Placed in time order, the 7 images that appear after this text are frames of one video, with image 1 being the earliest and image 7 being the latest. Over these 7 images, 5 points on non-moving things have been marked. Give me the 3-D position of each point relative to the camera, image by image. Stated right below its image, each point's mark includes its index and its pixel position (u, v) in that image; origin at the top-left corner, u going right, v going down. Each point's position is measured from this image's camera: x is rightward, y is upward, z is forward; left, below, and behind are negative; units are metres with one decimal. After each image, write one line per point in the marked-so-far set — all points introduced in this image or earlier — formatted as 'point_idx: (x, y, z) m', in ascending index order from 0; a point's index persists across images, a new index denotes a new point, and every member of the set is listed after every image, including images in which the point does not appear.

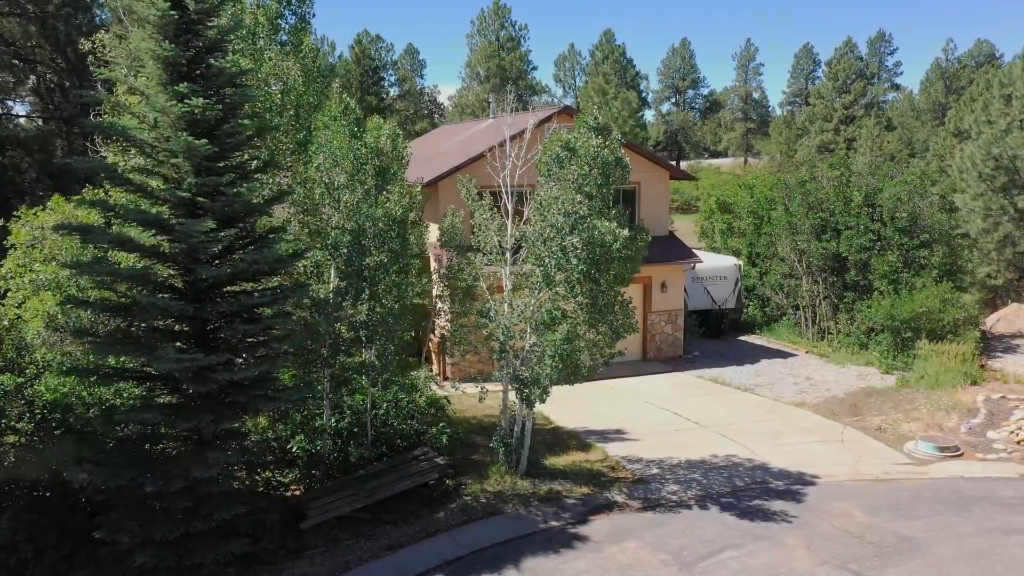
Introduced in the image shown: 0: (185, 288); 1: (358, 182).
0: (-3.5, 0.0, +7.6) m
1: (-2.1, +1.3, +9.0) m
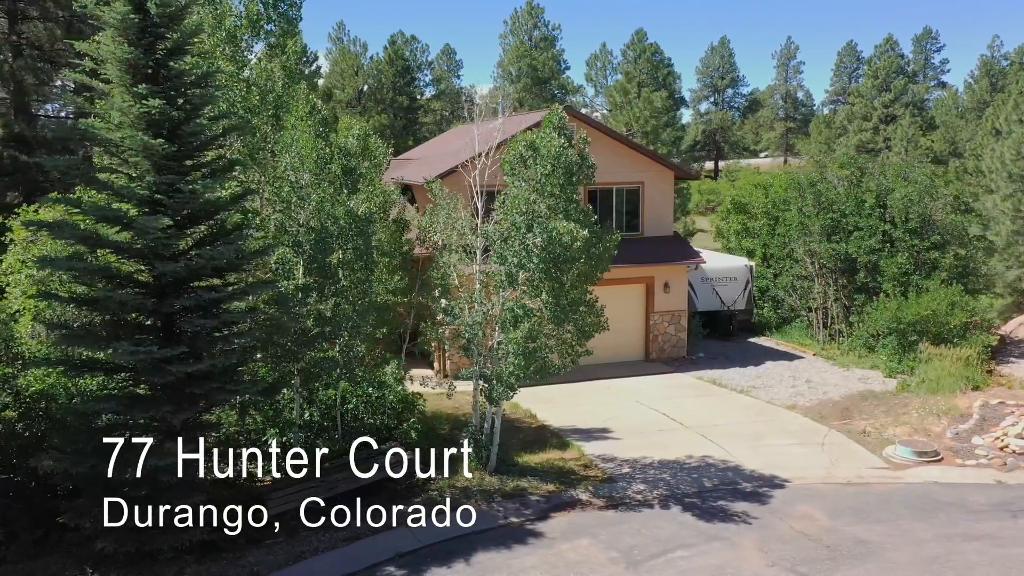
0: (-4.0, +0.1, +7.9) m
1: (-2.5, +1.3, +9.1) m
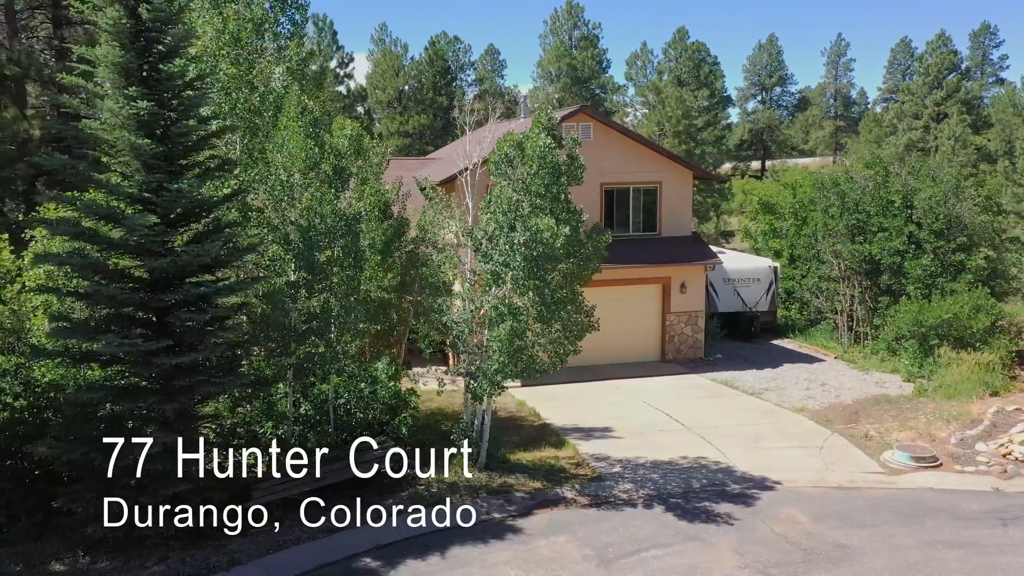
0: (-4.2, +0.1, +8.2) m
1: (-2.7, +1.4, +9.4) m
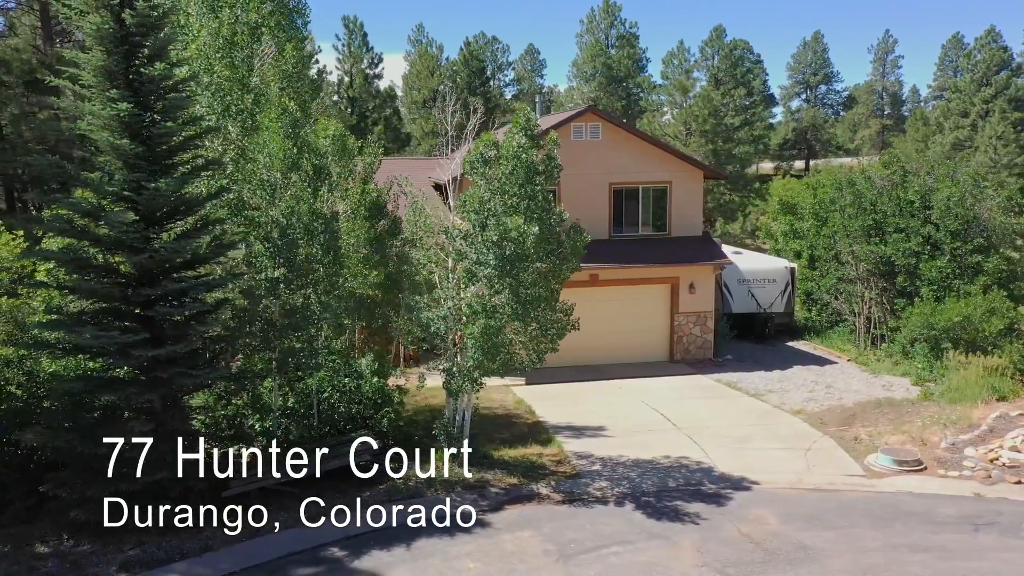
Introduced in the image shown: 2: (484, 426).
0: (-4.6, +0.2, +8.5) m
1: (-3.0, +1.4, +9.6) m
2: (-0.5, -2.5, +13.3) m
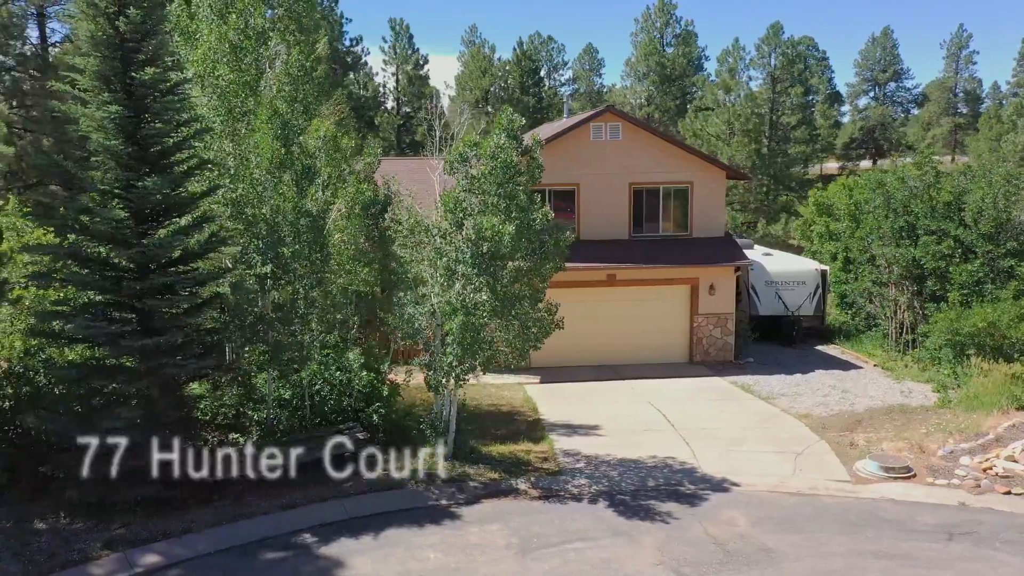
0: (-4.9, +0.3, +9.0) m
1: (-3.2, +1.5, +10.0) m
2: (-0.5, -2.5, +13.5) m
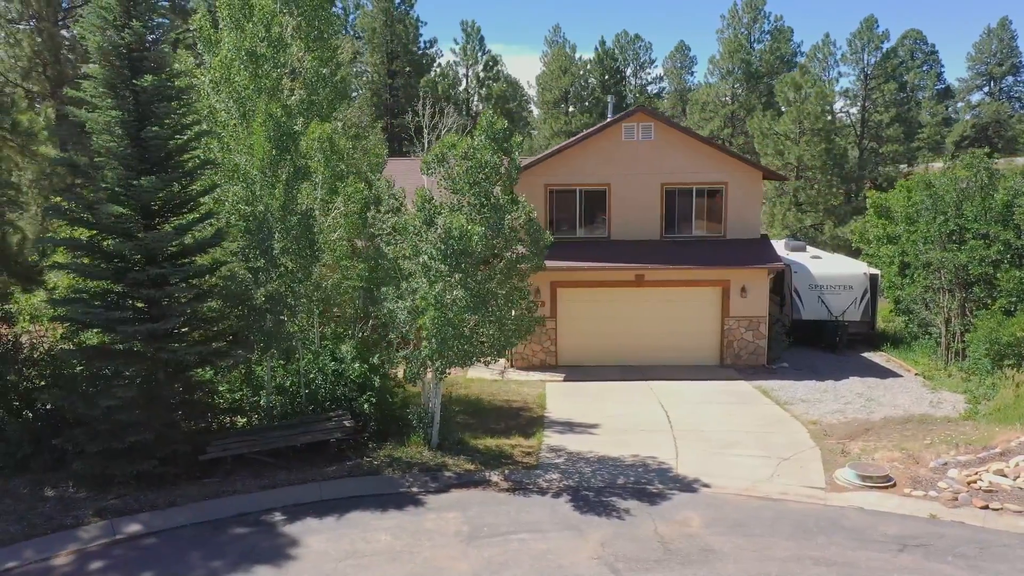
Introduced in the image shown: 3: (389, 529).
0: (-5.2, +0.4, +9.8) m
1: (-3.4, +1.6, +10.6) m
2: (-0.5, -2.4, +13.8) m
3: (-1.4, -2.8, +8.3) m
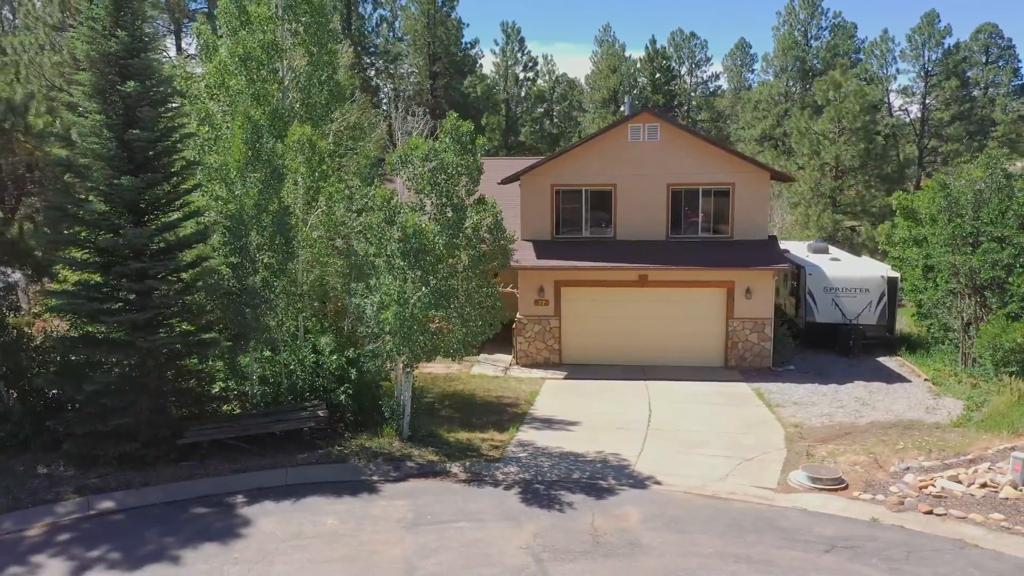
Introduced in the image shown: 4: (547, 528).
0: (-5.8, +0.5, +10.4) m
1: (-3.9, +1.7, +11.1) m
2: (-0.8, -2.4, +14.1) m
3: (-2.1, -2.7, +8.7) m
4: (+0.4, -2.7, +8.3) m
